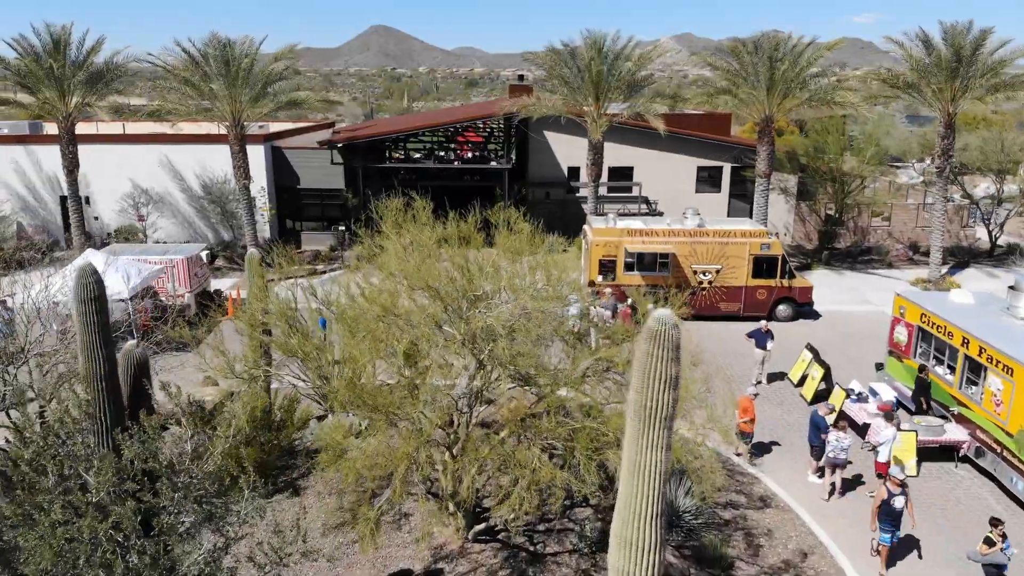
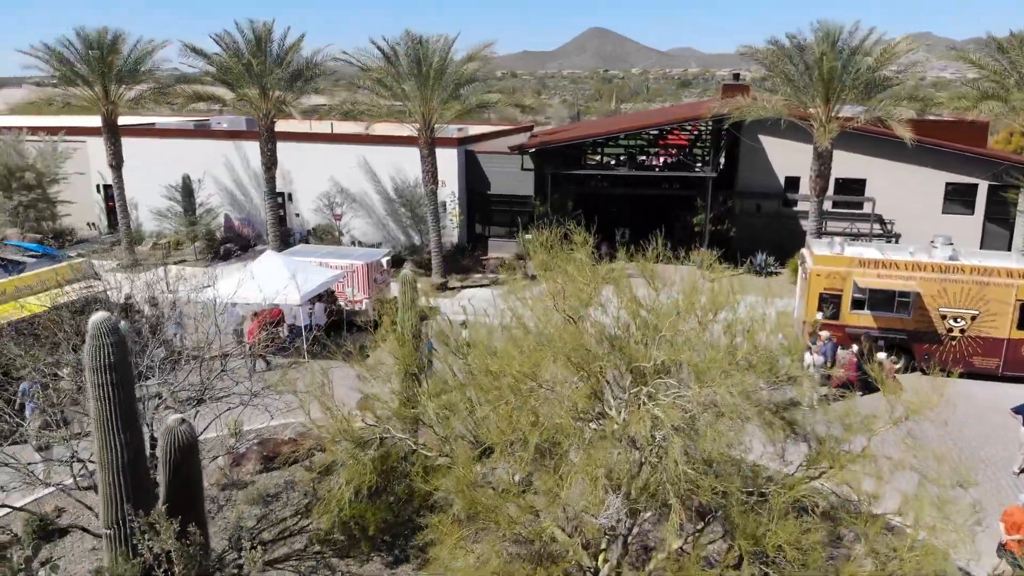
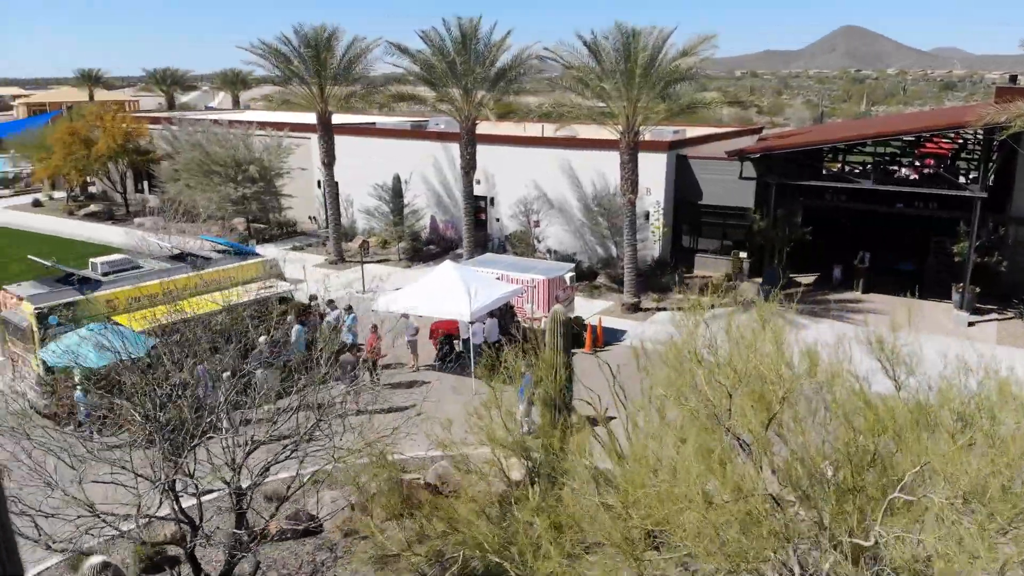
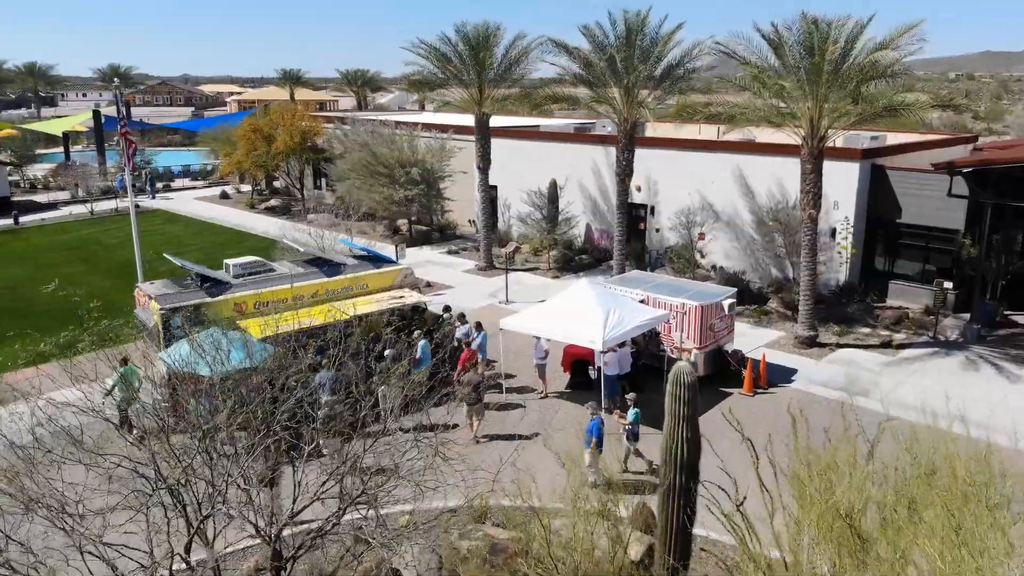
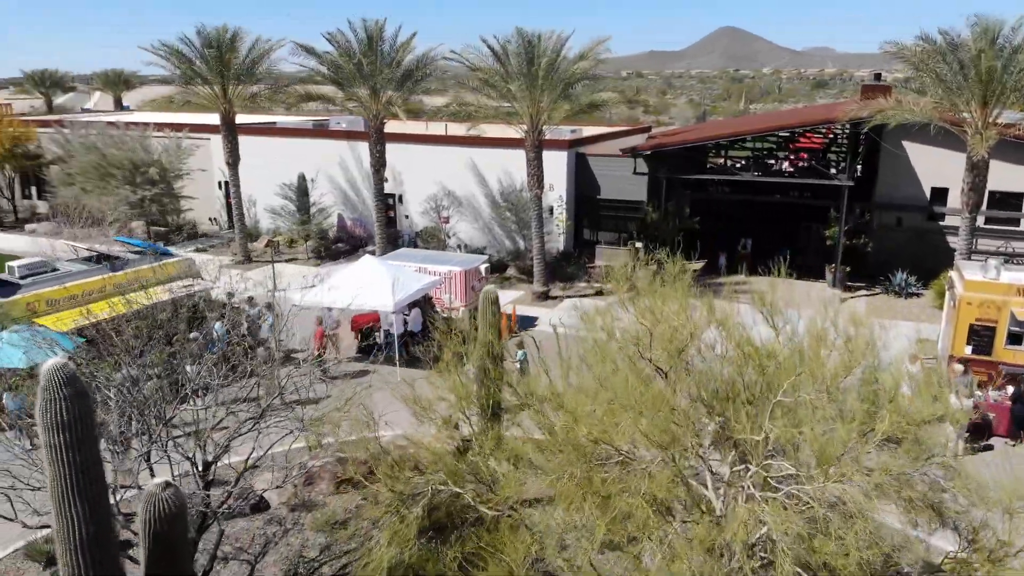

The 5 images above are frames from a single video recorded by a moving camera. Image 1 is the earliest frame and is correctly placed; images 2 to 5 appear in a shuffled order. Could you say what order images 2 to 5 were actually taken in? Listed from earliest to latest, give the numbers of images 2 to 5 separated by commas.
2, 5, 3, 4
